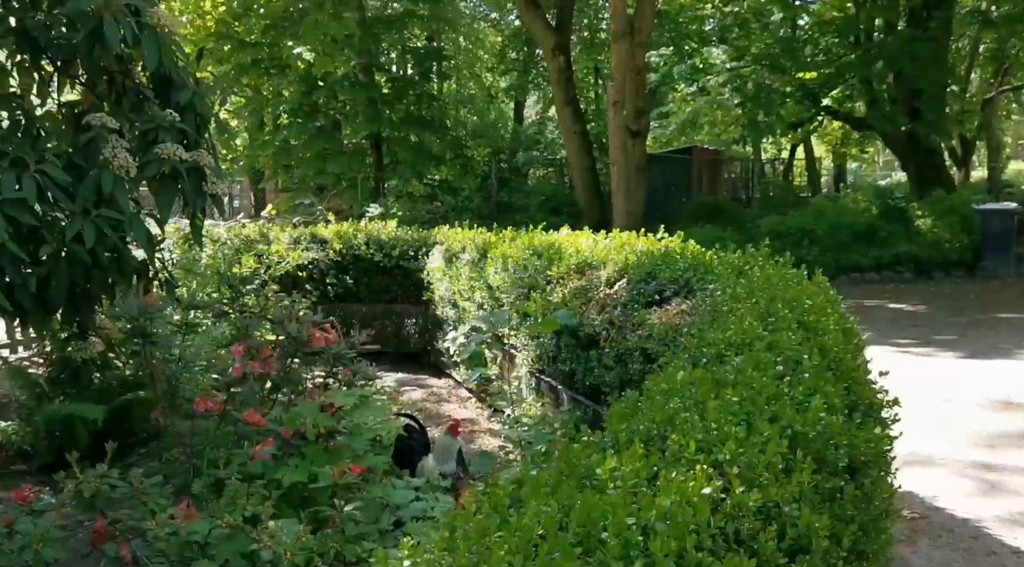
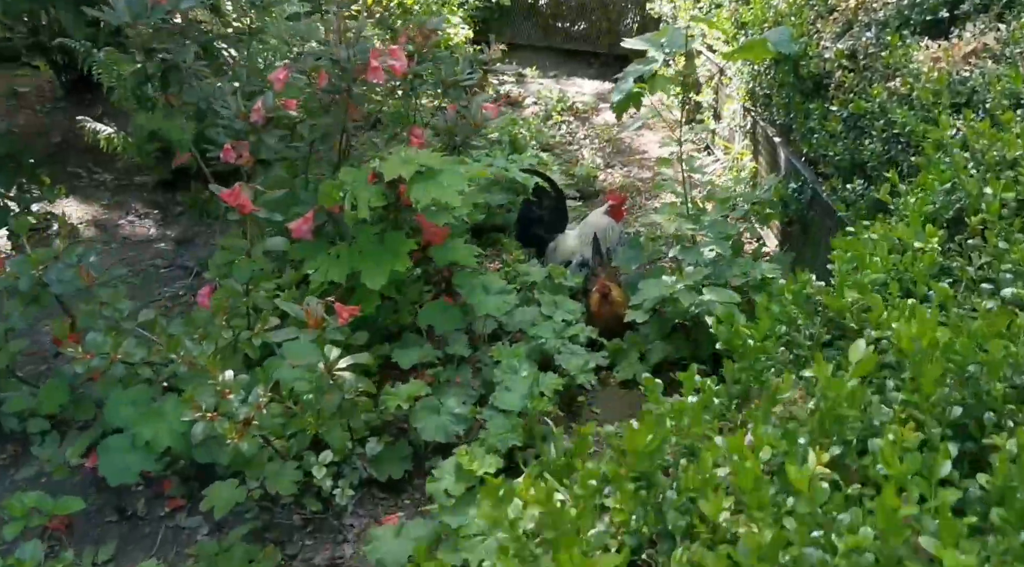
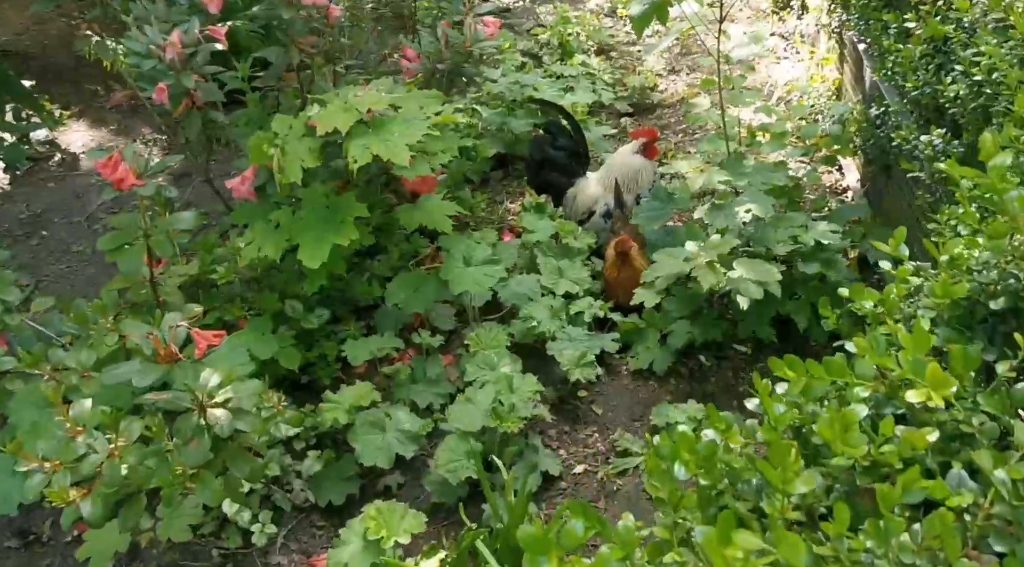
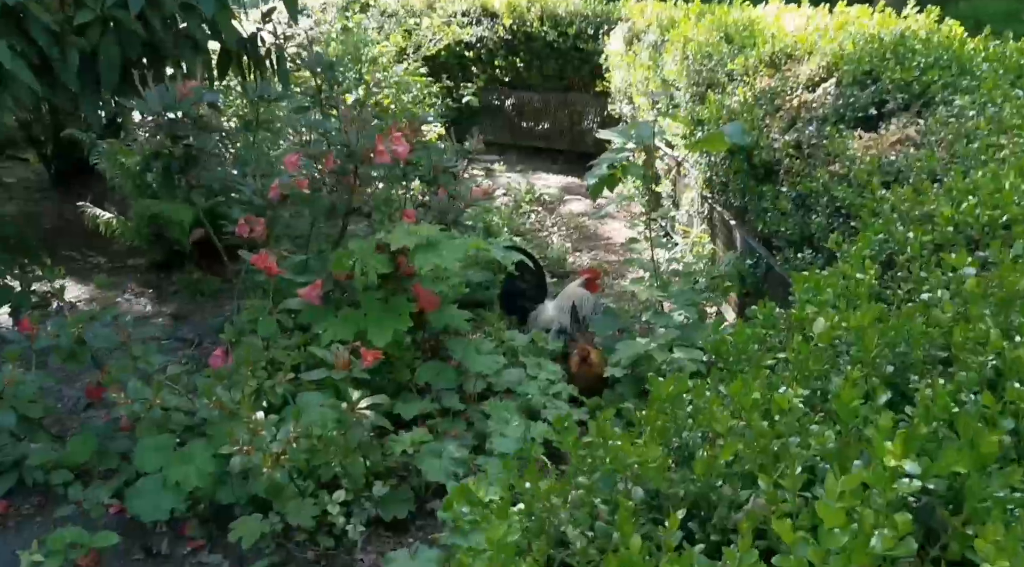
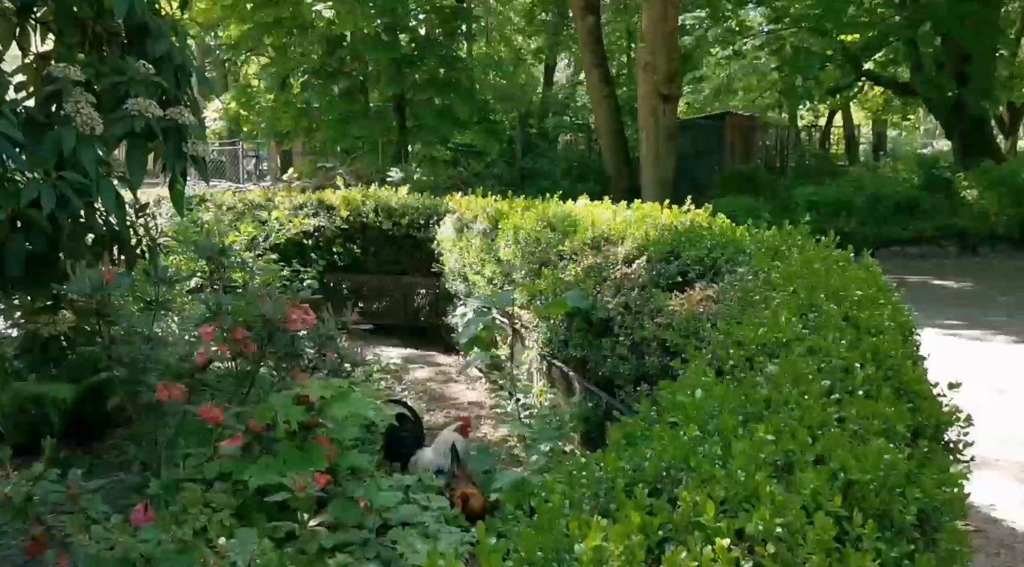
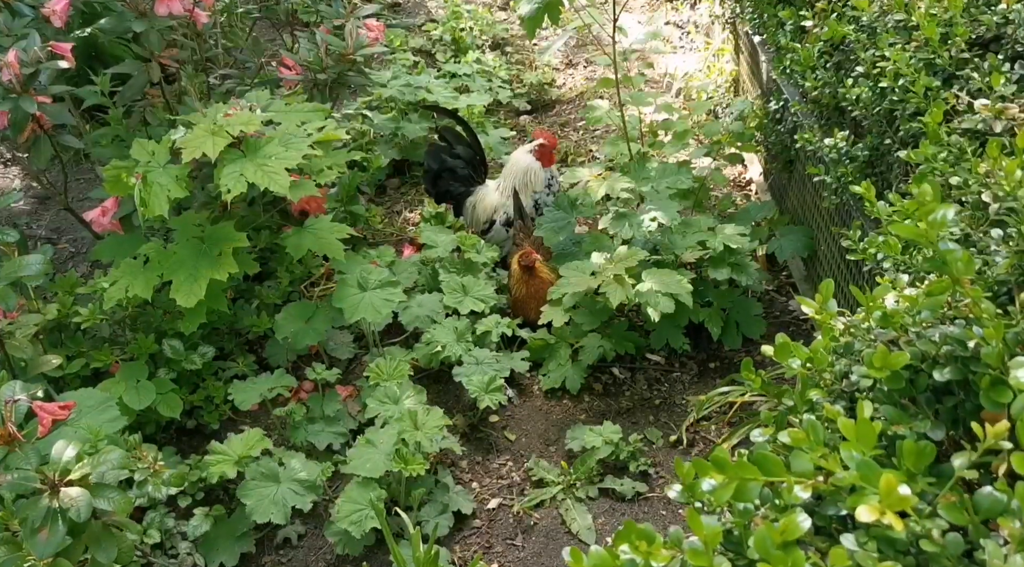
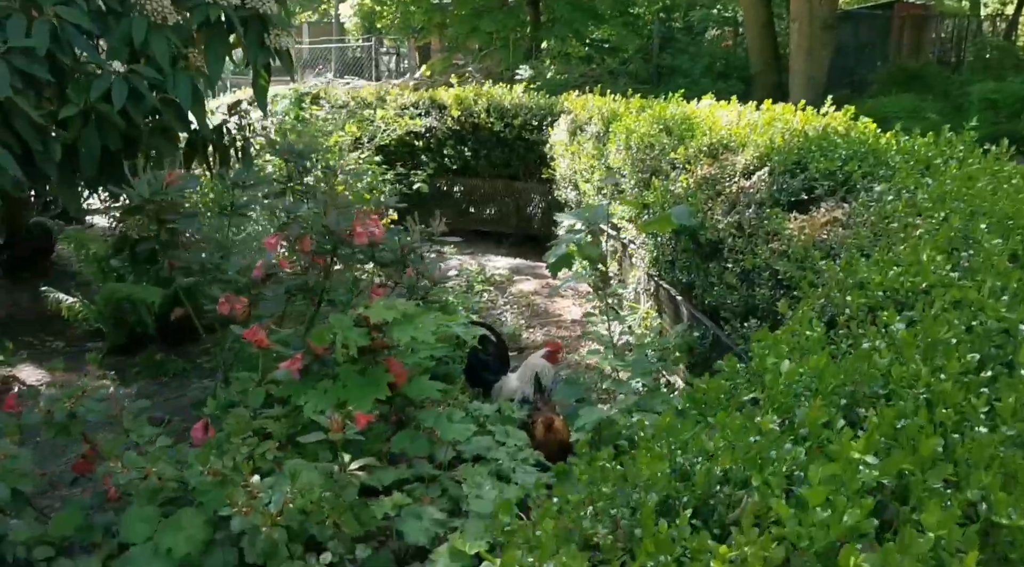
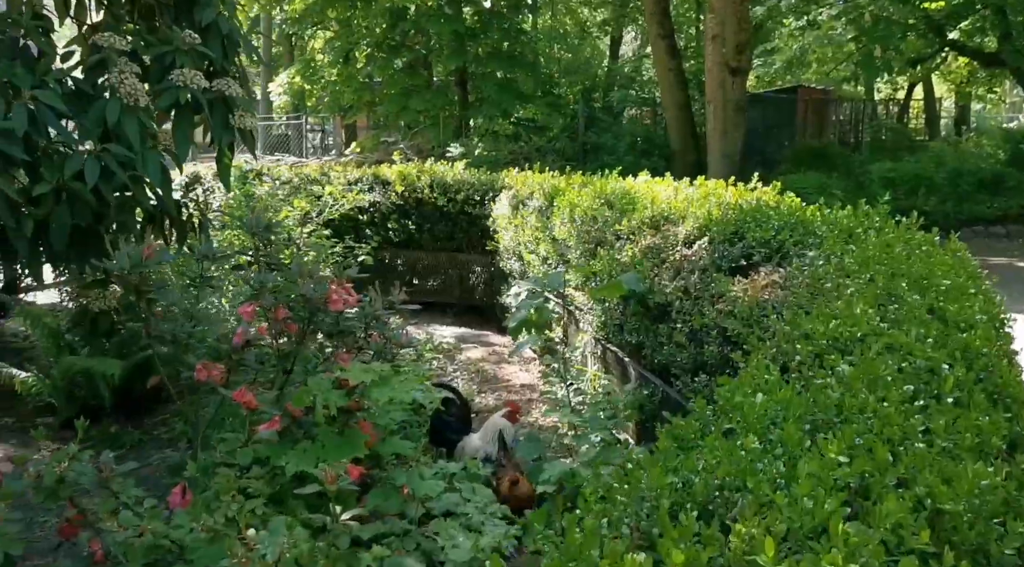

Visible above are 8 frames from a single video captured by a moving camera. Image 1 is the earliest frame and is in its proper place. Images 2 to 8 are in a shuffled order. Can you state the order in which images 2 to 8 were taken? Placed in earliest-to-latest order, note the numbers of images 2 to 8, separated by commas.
5, 8, 7, 4, 2, 3, 6
